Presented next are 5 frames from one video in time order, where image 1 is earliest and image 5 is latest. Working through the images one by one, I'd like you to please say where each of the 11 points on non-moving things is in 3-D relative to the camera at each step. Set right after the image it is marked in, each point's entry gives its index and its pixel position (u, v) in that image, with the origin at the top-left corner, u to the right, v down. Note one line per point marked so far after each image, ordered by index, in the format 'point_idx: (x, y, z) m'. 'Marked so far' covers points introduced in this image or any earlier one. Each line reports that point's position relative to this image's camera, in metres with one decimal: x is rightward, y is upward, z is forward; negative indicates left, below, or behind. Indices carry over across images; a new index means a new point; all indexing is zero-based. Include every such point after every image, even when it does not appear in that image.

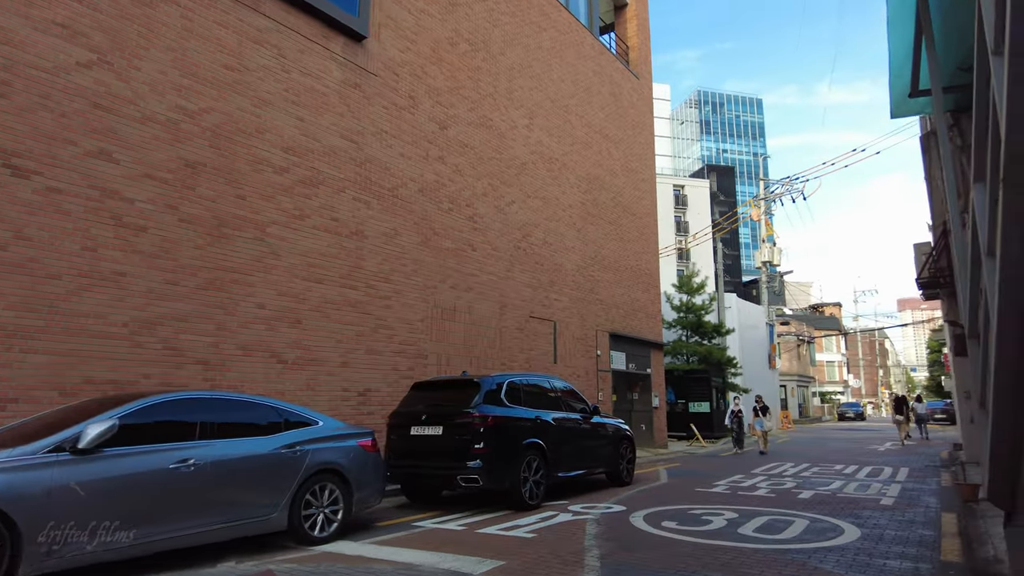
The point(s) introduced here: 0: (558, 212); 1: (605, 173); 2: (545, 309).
0: (+1.2, +1.9, +16.6) m
1: (+2.7, +3.3, +19.1) m
2: (+0.8, -0.5, +15.5) m
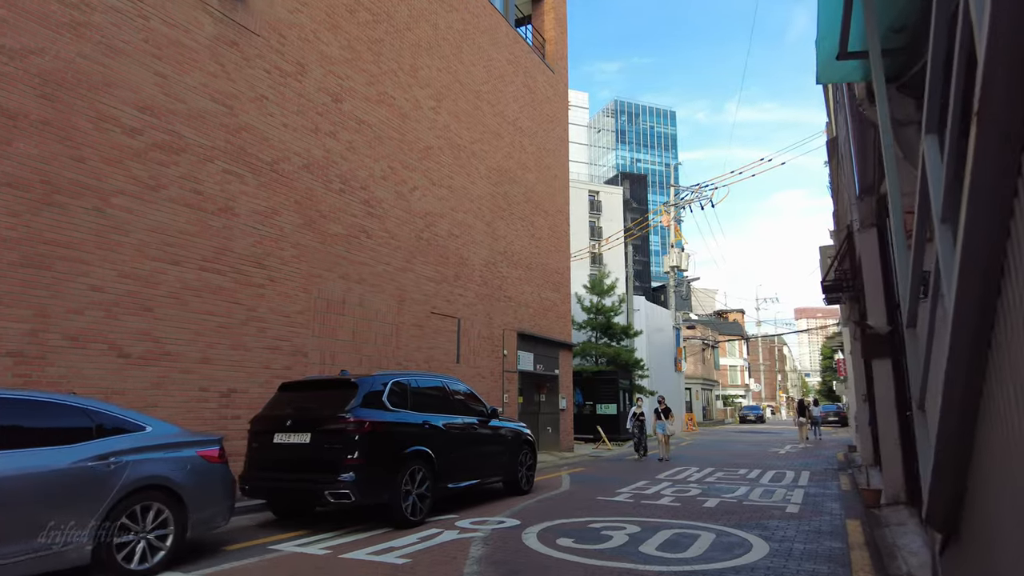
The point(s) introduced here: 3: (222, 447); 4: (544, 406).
0: (-1.1, +2.0, +15.7) m
1: (+0.2, +3.4, +18.3) m
2: (-1.4, -0.4, +14.5) m
3: (-2.9, -1.6, +6.6) m
4: (+0.9, -3.4, +18.8) m
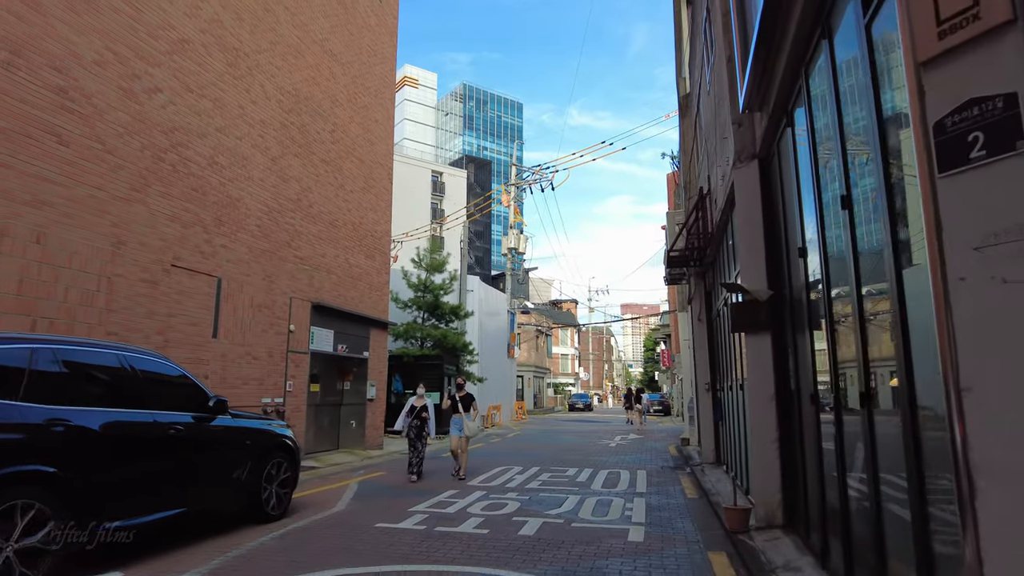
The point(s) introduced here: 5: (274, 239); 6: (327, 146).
0: (-4.9, +2.9, +12.0) m
1: (-4.2, +4.3, +14.8) m
2: (-5.0, +0.5, +10.8) m
3: (-4.6, -0.8, +2.7) m
4: (-3.9, -2.5, +15.5) m
5: (-4.6, +1.0, +12.7) m
6: (-4.2, +3.2, +14.8) m
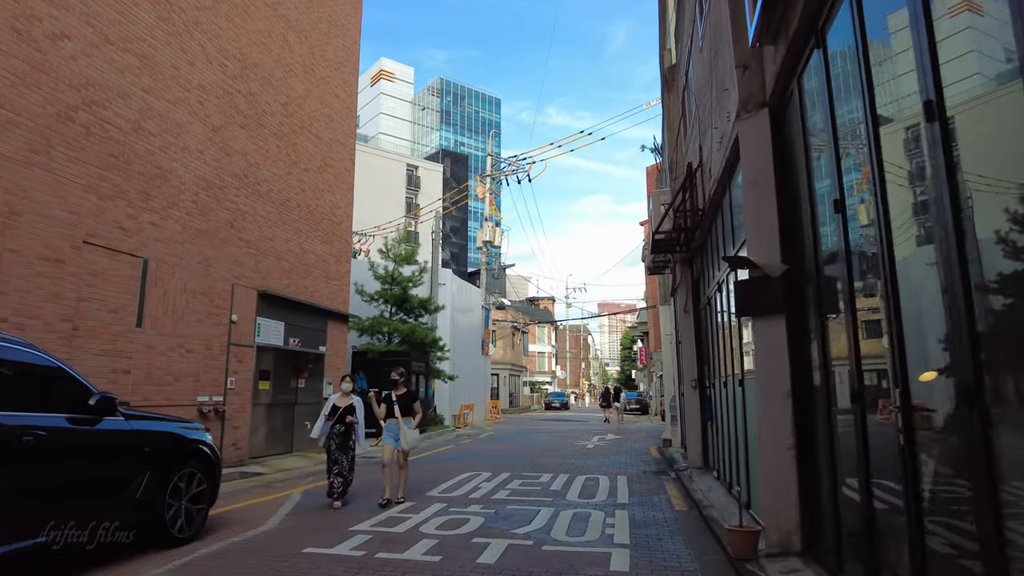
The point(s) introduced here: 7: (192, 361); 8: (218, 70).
0: (-5.4, +3.2, +10.6) m
1: (-4.8, +4.5, +13.5) m
2: (-5.5, +0.7, +9.4) m
3: (-4.9, -0.6, +1.4) m
4: (-4.5, -2.2, +14.2) m
5: (-5.1, +1.2, +11.4) m
6: (-4.8, +3.4, +13.4) m
7: (-5.1, -1.2, +10.7) m
8: (-5.2, +3.9, +11.7) m
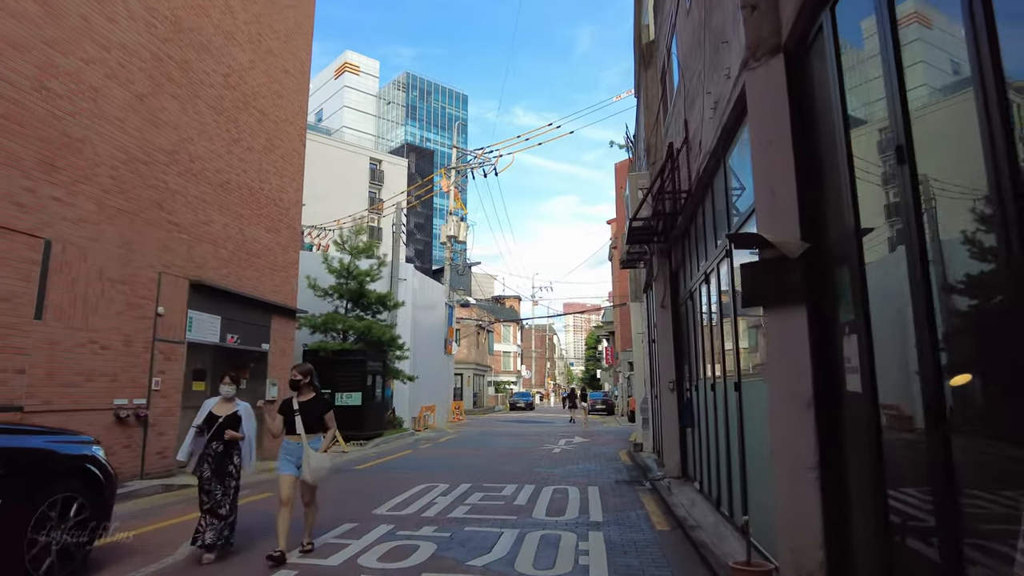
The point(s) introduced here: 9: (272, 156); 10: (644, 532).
0: (-5.9, +3.4, +9.2) m
1: (-5.5, +4.7, +12.2) m
2: (-6.0, +0.9, +8.1) m
3: (-4.9, -0.4, +0.1) m
4: (-5.3, -2.1, +12.9) m
5: (-5.7, +1.4, +10.0) m
6: (-5.4, +3.6, +12.1) m
7: (-5.7, -1.0, +9.4) m
8: (-5.8, +4.0, +10.4) m
9: (-5.1, +2.8, +14.0) m
10: (+1.3, -2.4, +6.6) m
